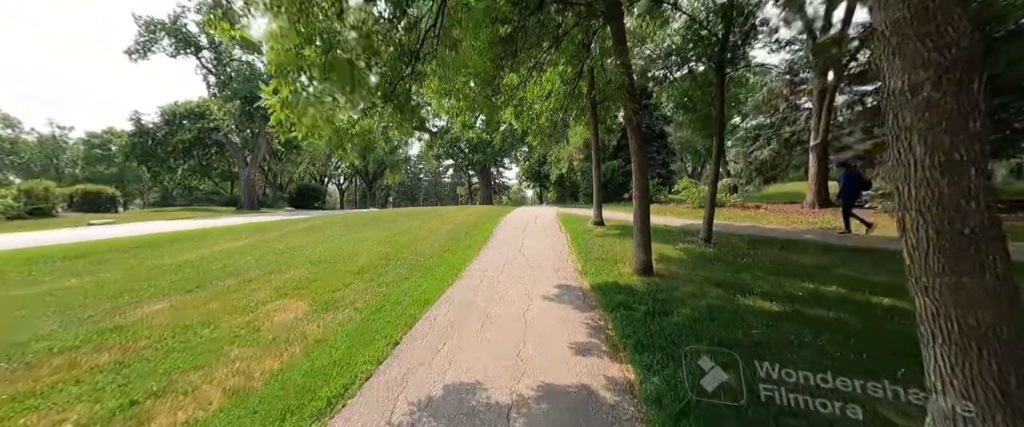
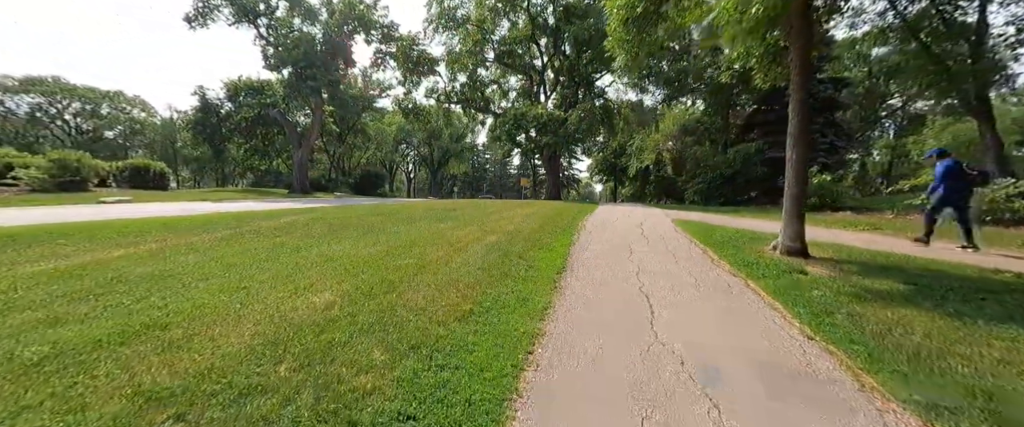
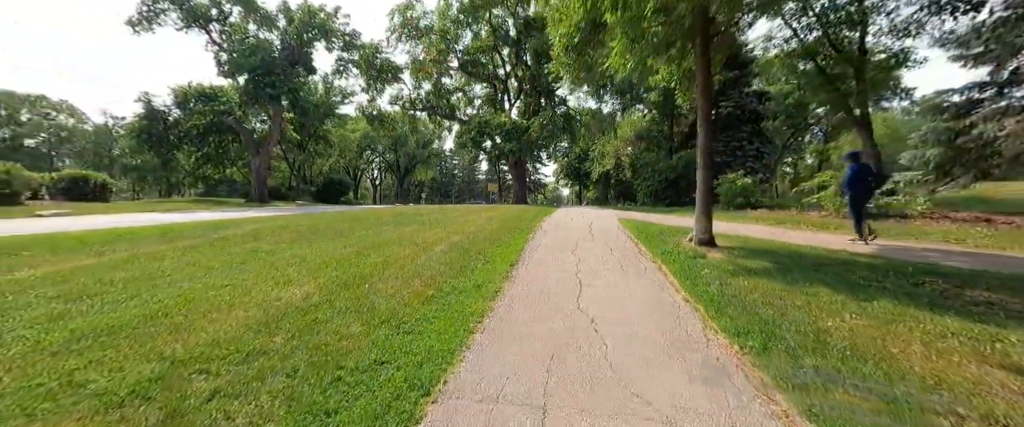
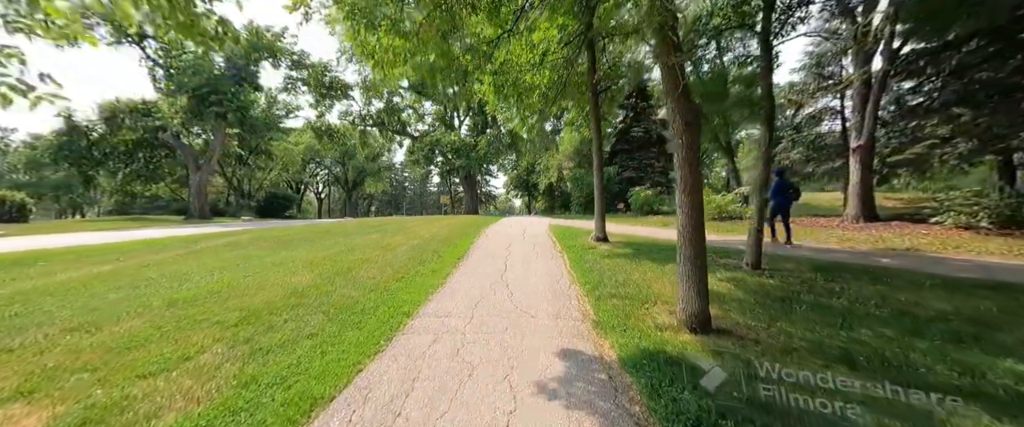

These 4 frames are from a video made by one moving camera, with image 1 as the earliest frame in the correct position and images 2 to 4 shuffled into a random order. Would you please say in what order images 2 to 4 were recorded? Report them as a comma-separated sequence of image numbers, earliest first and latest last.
4, 3, 2
